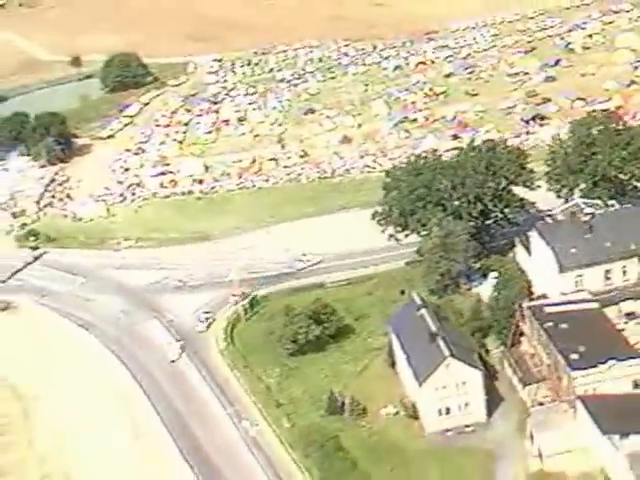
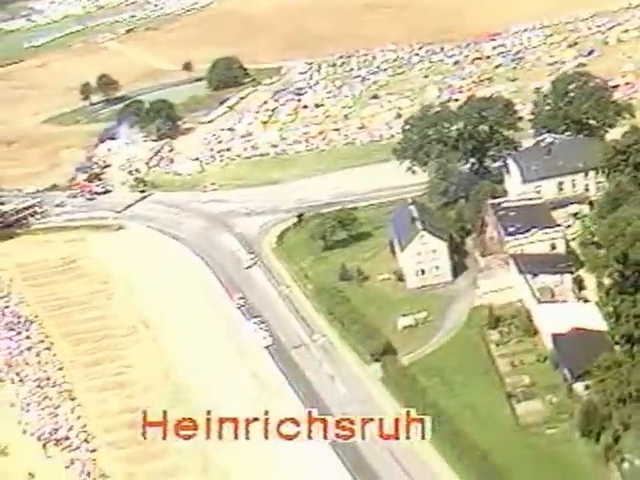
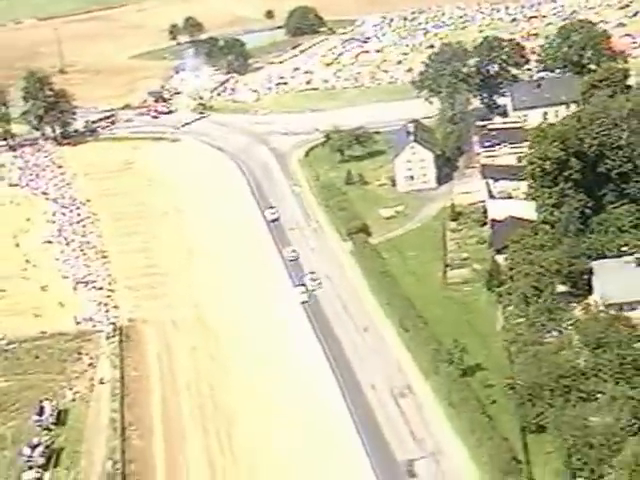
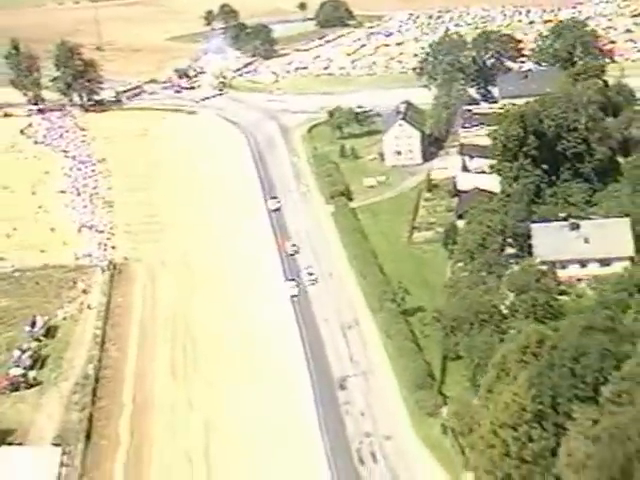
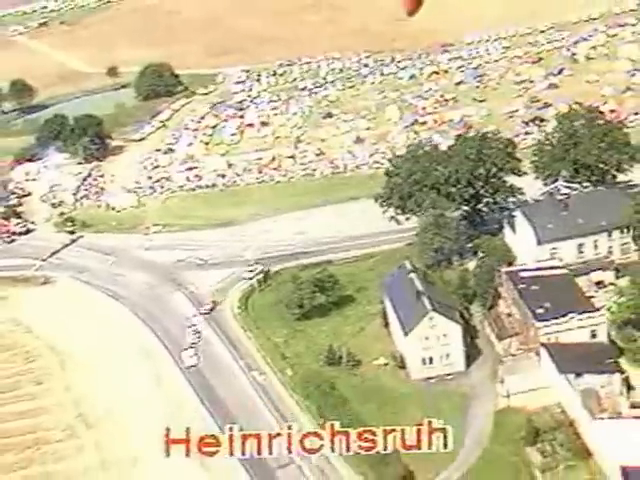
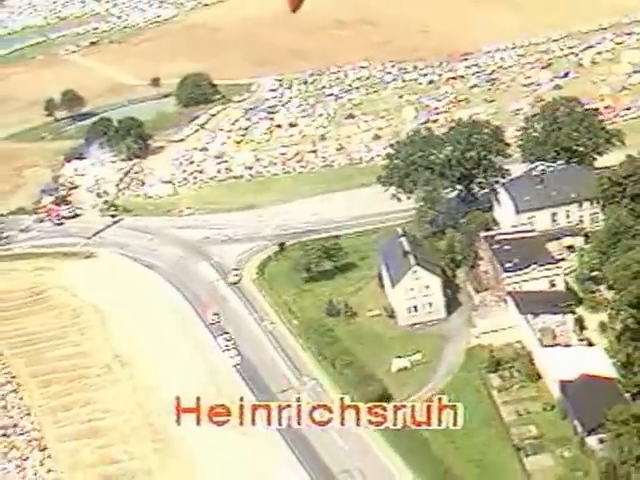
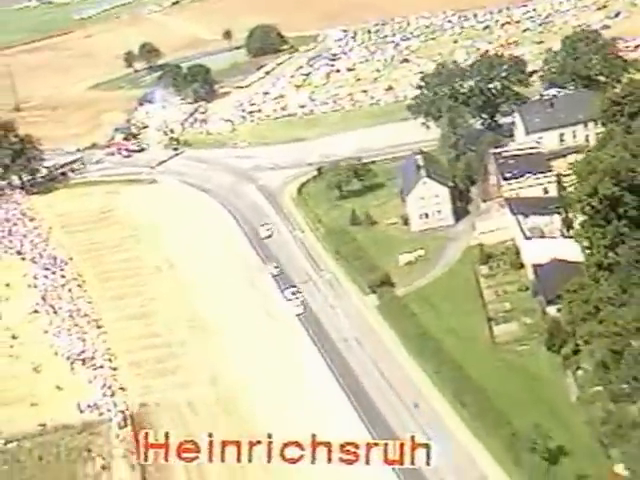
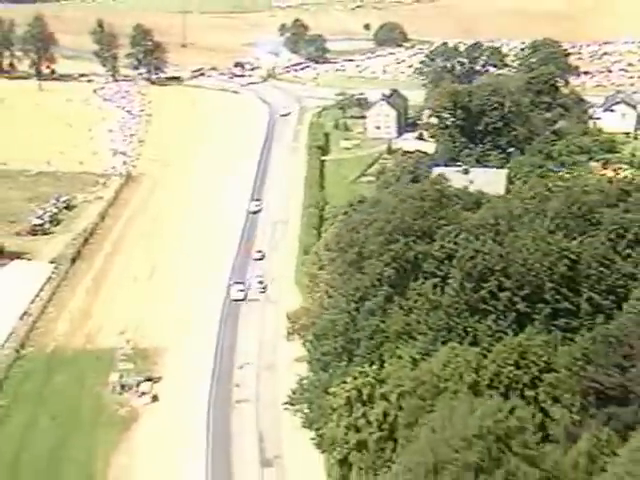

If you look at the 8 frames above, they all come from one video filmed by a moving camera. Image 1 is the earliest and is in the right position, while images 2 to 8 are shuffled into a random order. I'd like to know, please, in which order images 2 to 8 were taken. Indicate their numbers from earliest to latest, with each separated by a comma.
5, 6, 2, 7, 3, 4, 8
